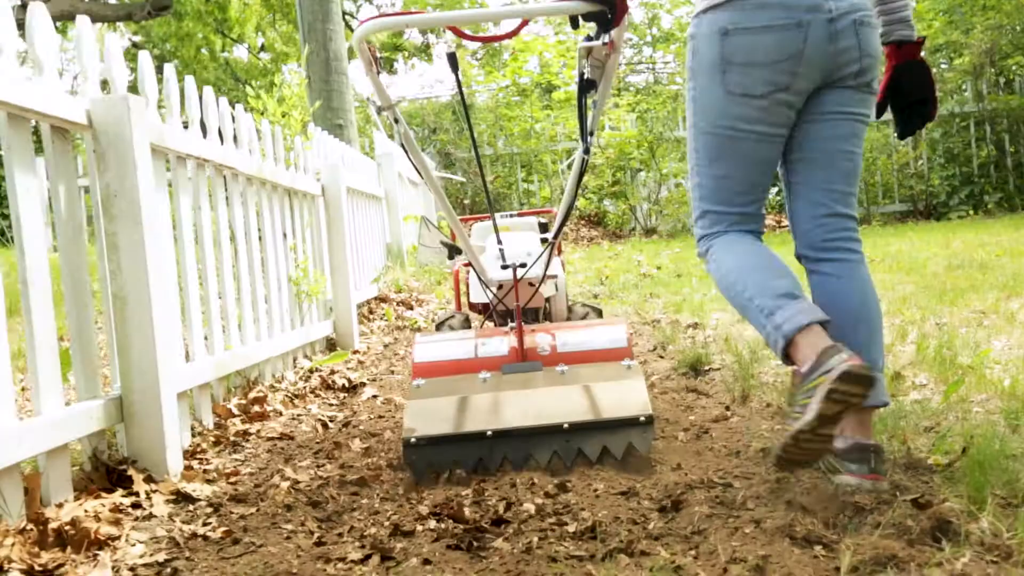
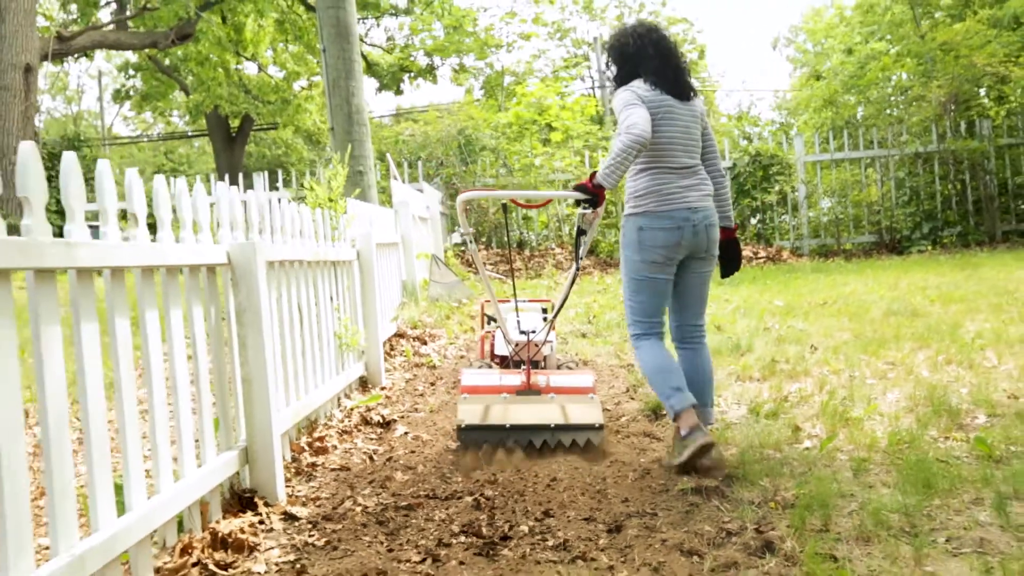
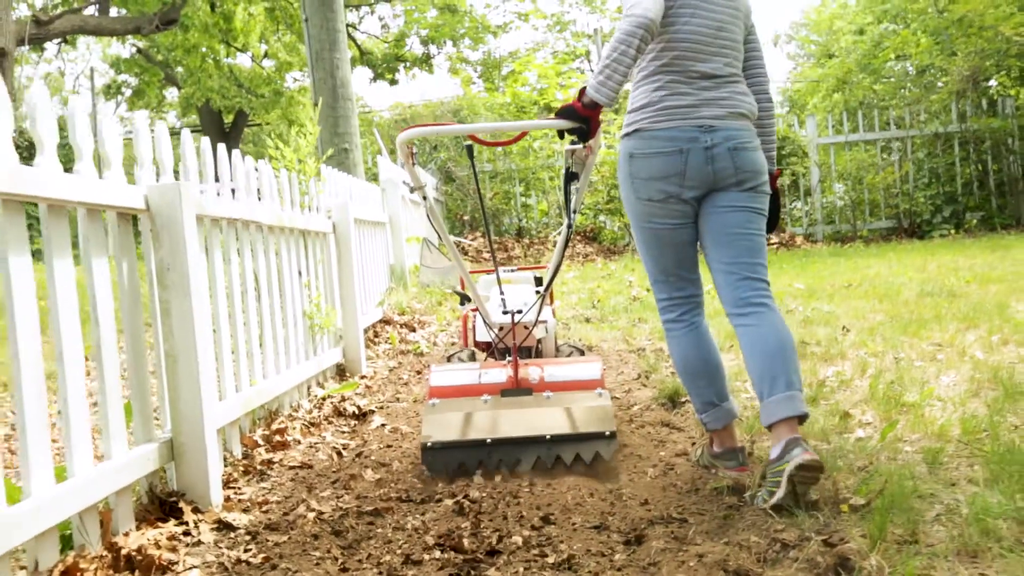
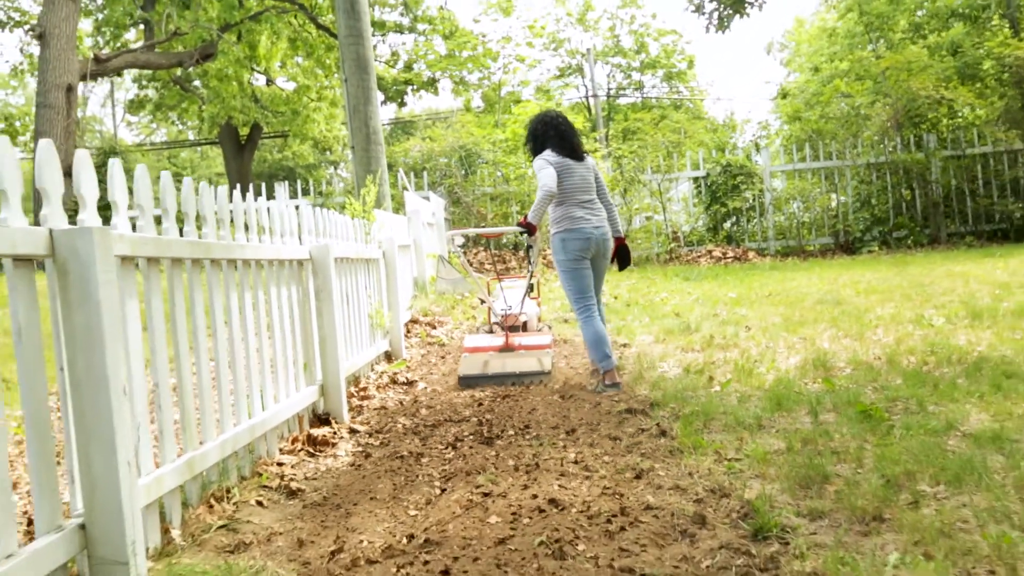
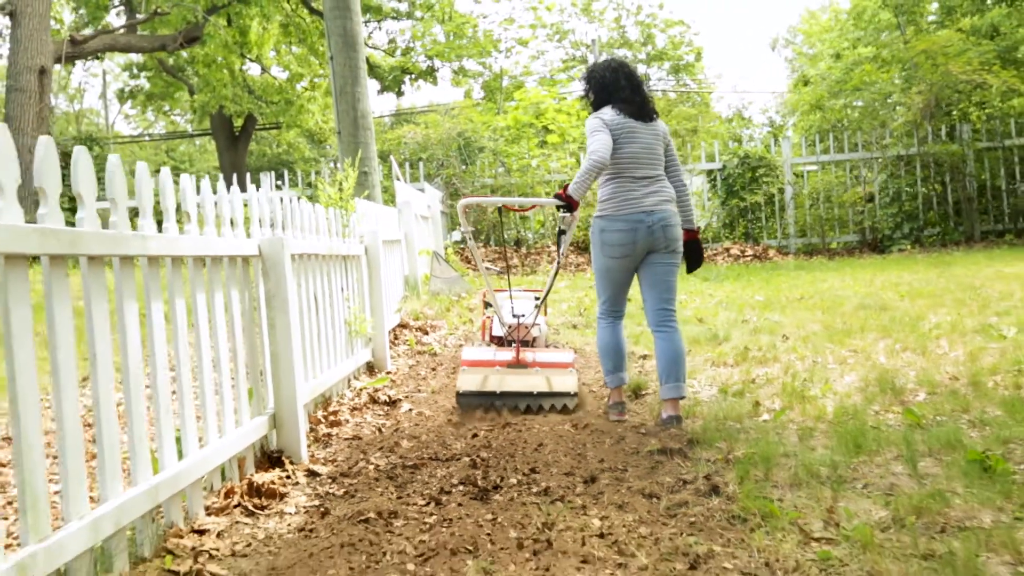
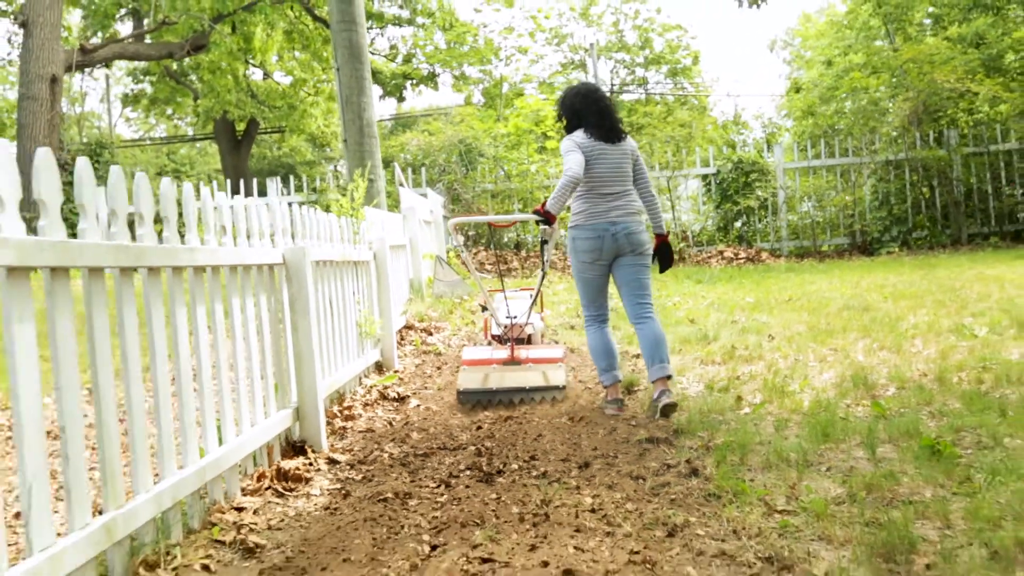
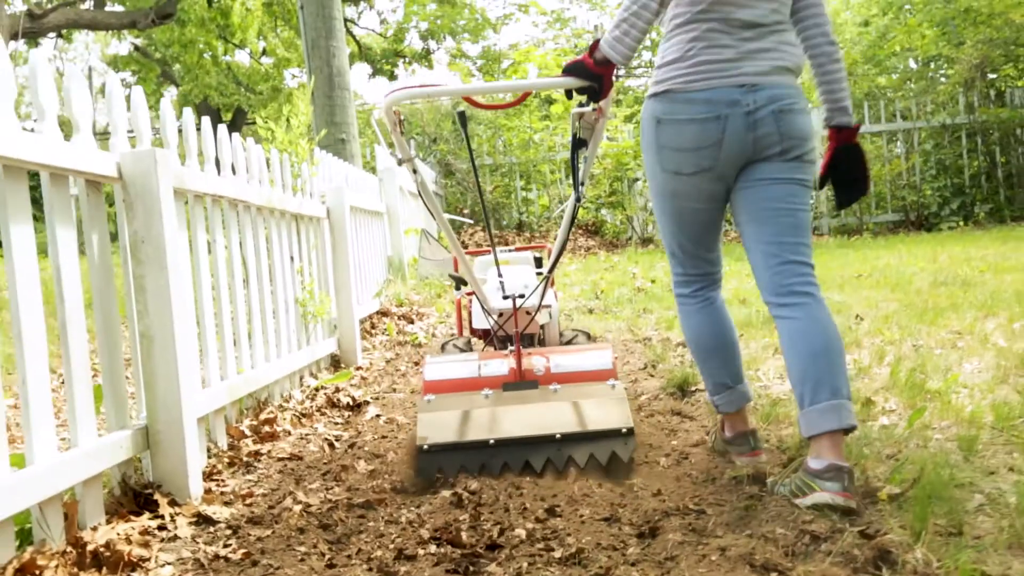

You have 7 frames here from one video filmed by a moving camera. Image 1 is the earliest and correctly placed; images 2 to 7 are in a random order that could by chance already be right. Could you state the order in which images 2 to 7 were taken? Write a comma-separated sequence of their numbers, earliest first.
7, 3, 2, 5, 6, 4
